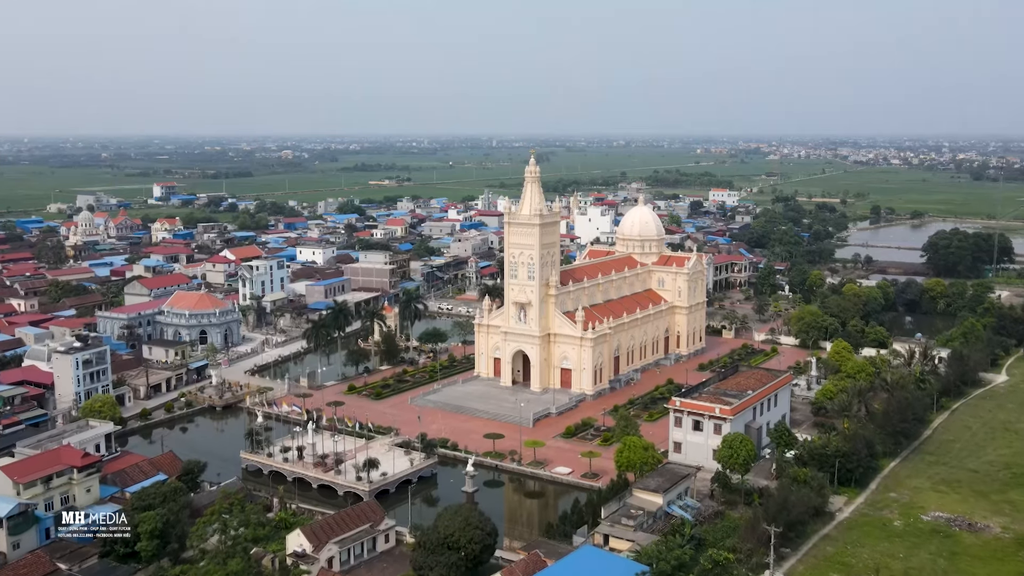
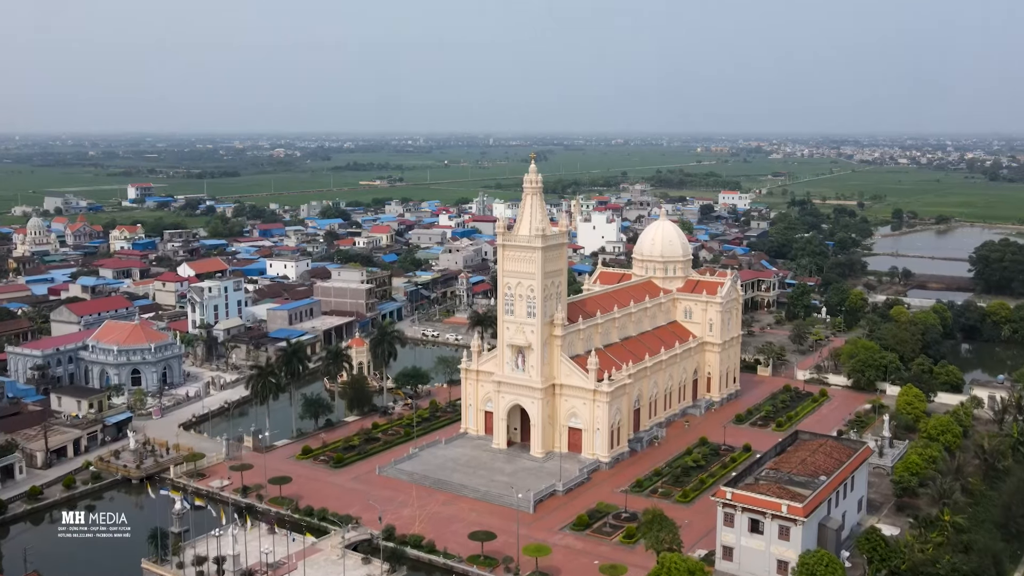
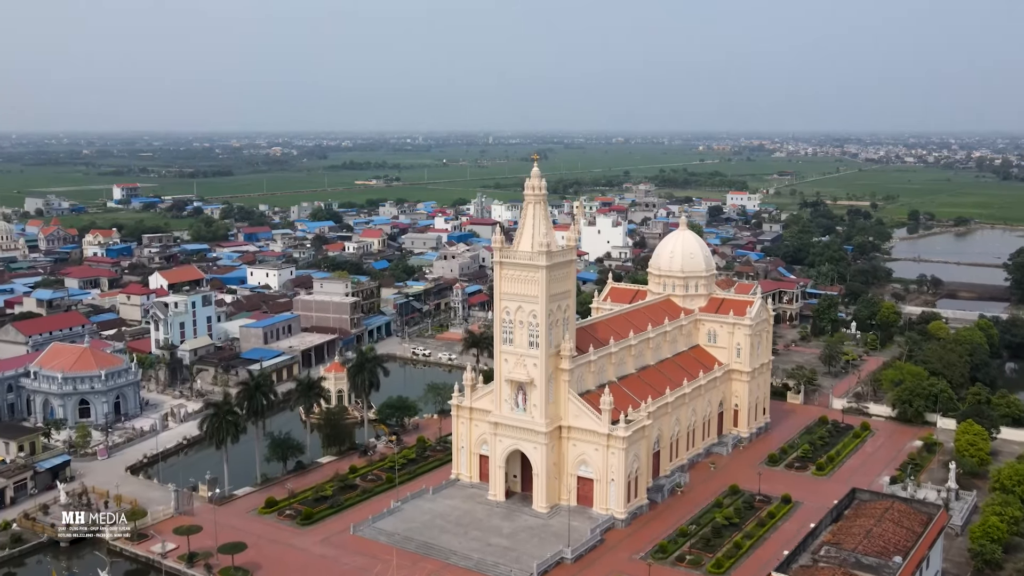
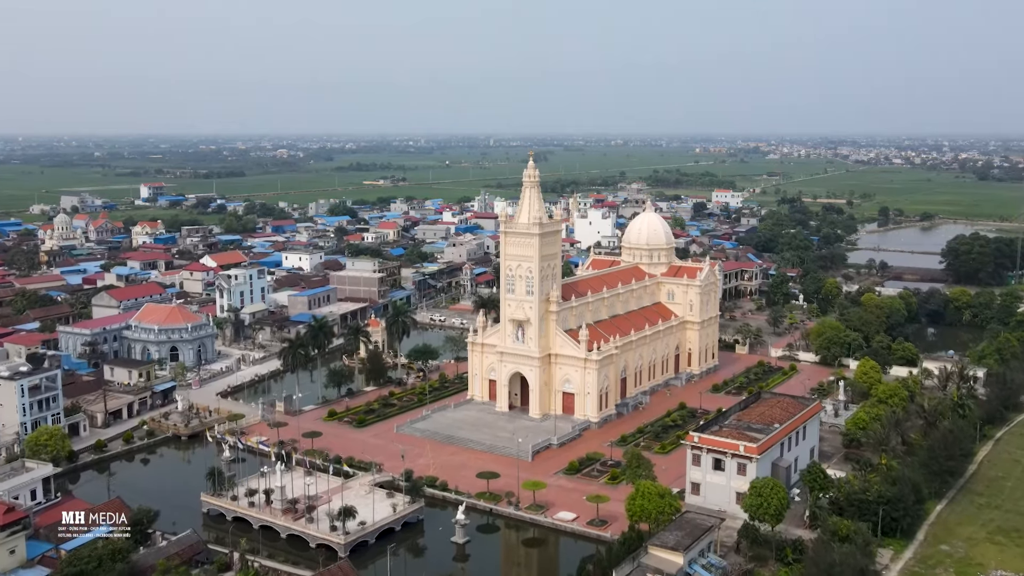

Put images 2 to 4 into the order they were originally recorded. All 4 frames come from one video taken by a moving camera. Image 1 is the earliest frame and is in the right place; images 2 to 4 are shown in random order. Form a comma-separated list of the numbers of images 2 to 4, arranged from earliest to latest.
4, 2, 3
